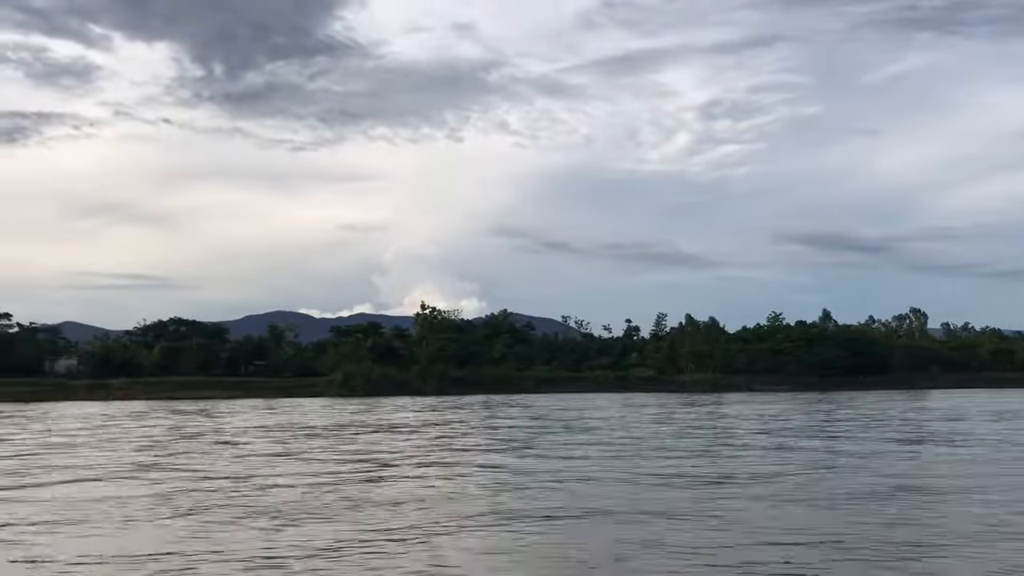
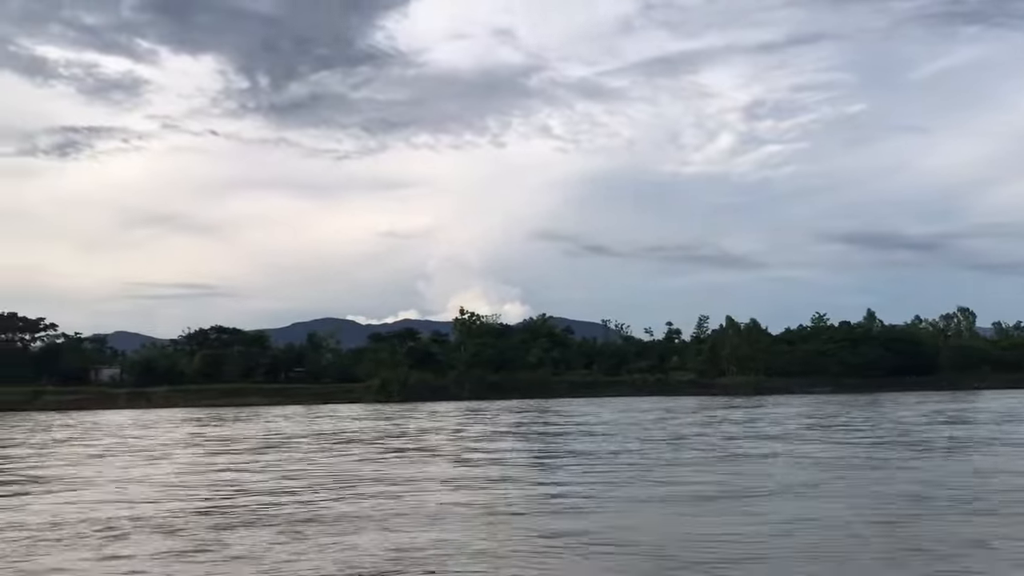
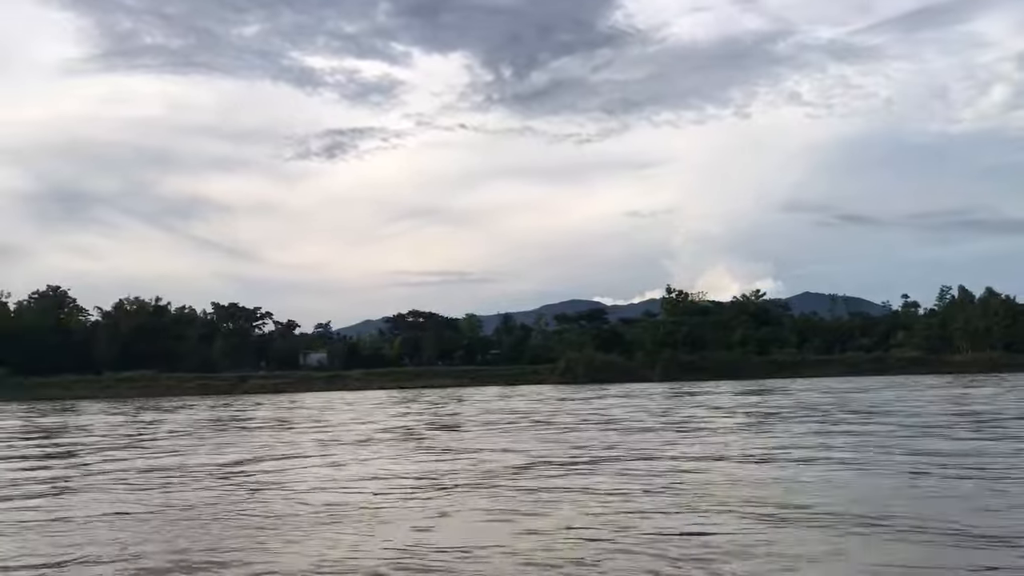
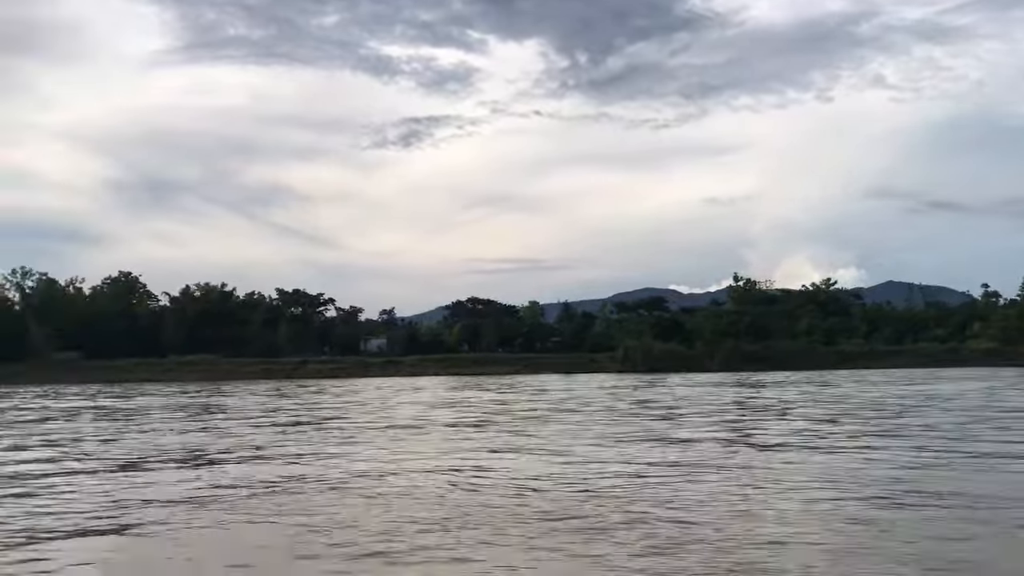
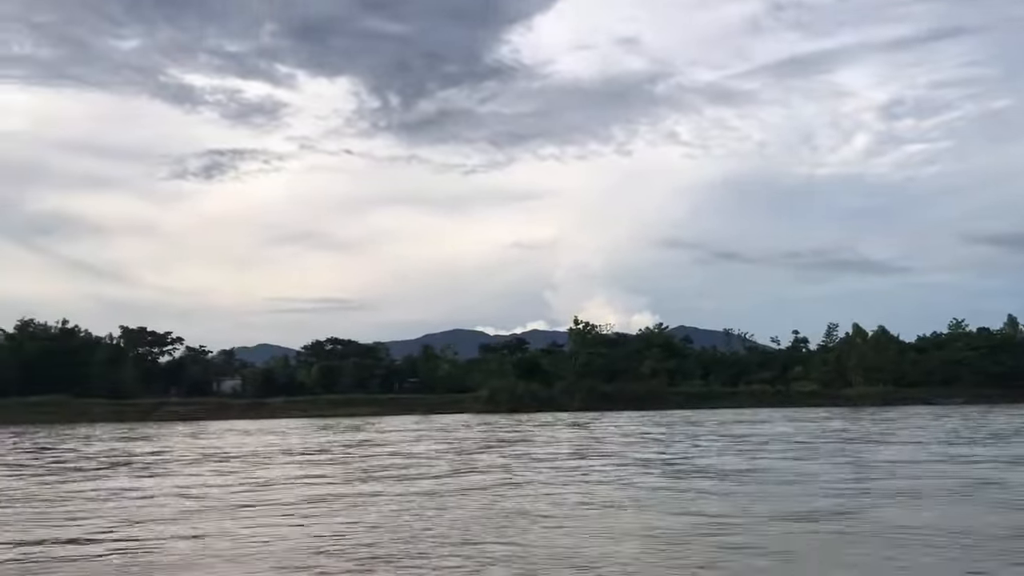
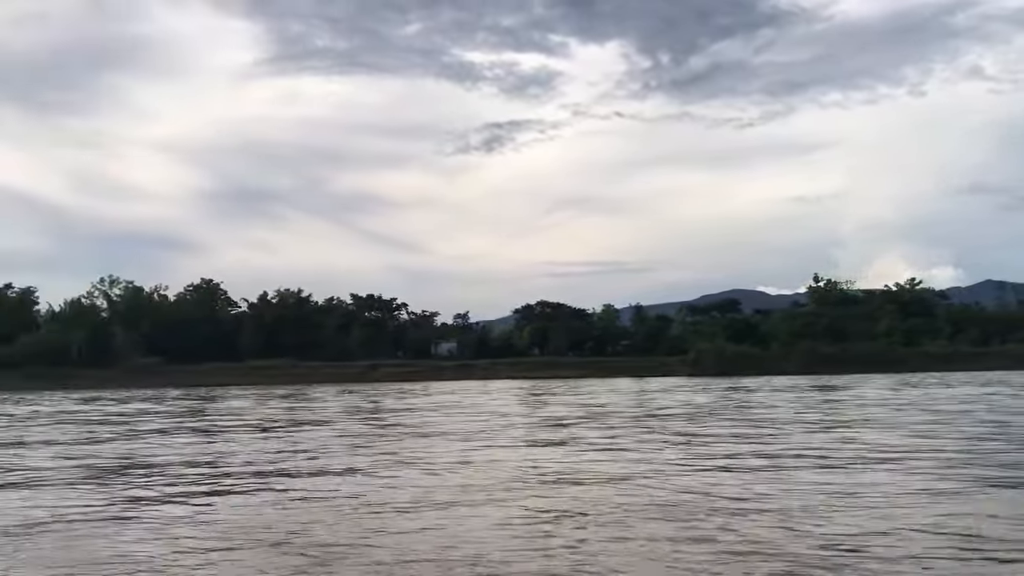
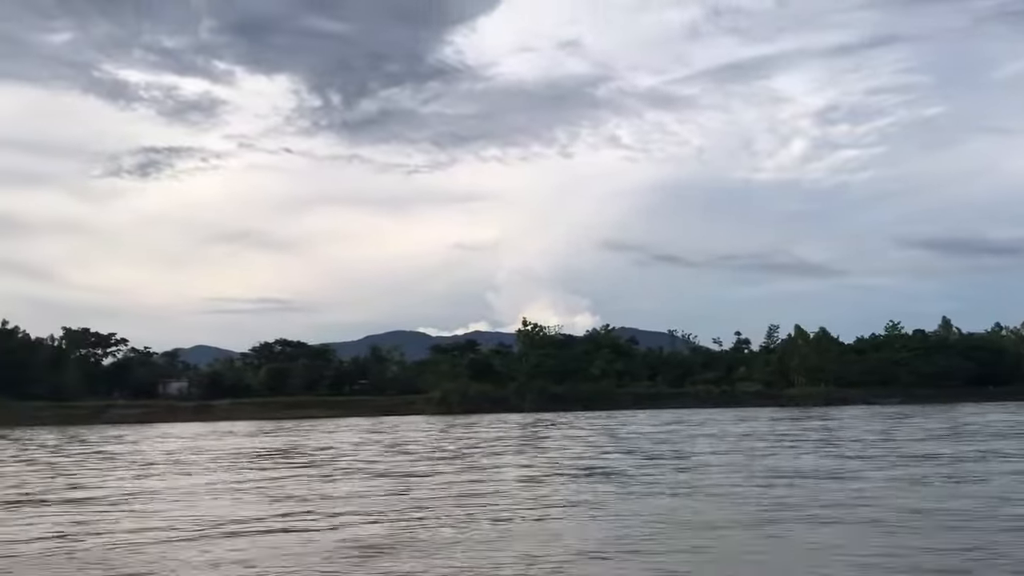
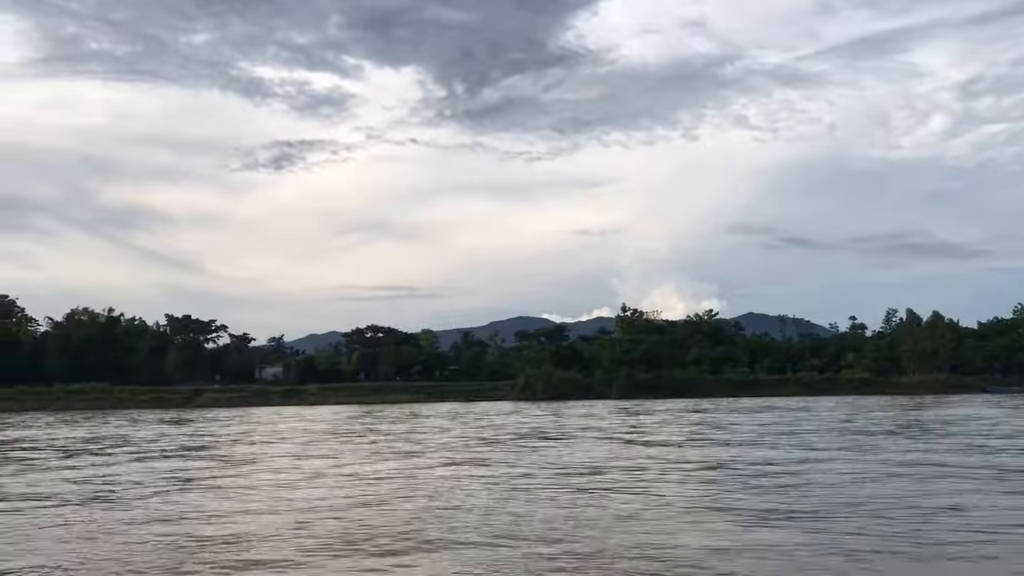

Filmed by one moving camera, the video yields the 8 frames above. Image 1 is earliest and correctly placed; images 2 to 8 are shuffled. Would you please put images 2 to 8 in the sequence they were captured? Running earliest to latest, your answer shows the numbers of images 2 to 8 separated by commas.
2, 7, 5, 8, 3, 4, 6
